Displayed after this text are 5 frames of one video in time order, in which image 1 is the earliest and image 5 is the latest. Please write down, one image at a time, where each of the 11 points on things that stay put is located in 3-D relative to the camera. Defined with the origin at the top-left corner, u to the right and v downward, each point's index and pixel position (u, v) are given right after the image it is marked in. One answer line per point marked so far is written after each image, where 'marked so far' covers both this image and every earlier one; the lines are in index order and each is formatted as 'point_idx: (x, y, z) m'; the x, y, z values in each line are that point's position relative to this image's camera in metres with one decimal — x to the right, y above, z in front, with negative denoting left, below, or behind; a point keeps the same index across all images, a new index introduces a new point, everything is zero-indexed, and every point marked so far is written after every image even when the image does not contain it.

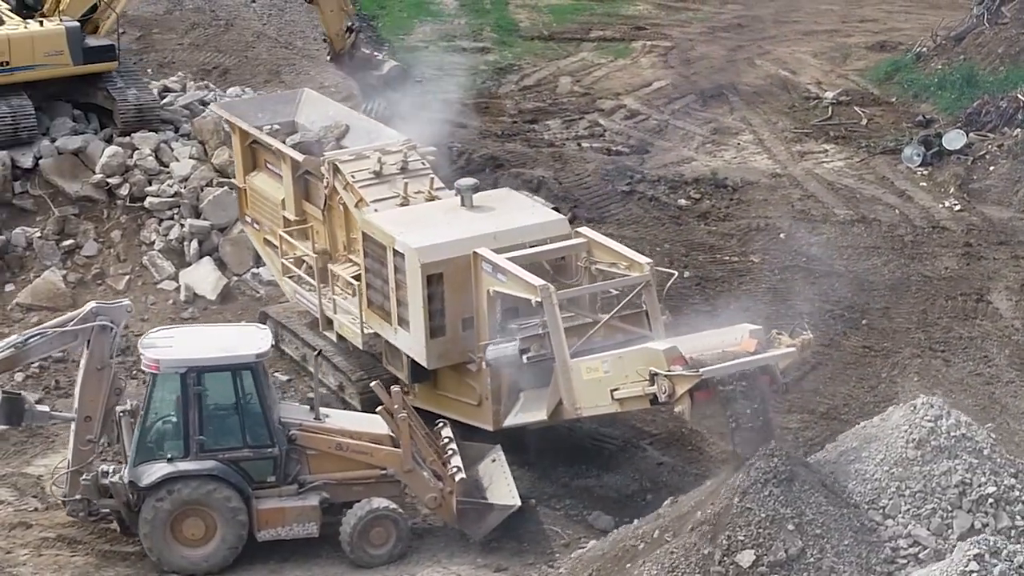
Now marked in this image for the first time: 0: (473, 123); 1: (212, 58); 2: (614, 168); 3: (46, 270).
0: (-0.4, +1.6, +17.7) m
1: (-3.2, +2.4, +19.4) m
2: (+0.9, +1.0, +15.8) m
3: (-3.3, +0.1, +13.0) m
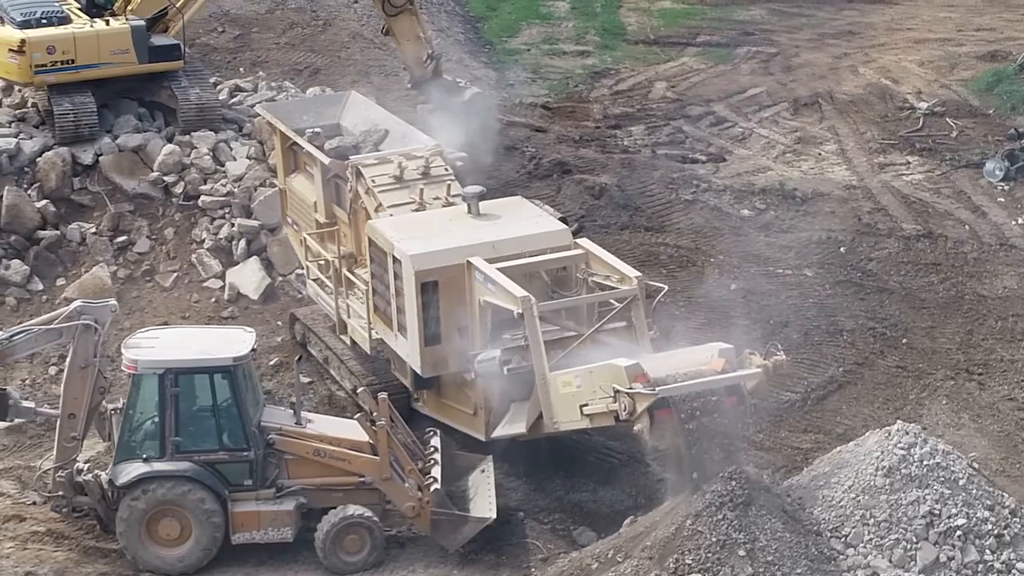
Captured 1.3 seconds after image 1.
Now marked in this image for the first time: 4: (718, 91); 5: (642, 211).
0: (+0.4, +1.5, +17.6) m
1: (-2.2, +2.5, +19.6) m
2: (+1.4, +1.0, +15.6) m
3: (-3.0, +0.2, +13.2) m
4: (+2.2, +2.1, +19.9) m
5: (+1.1, +0.6, +14.8) m
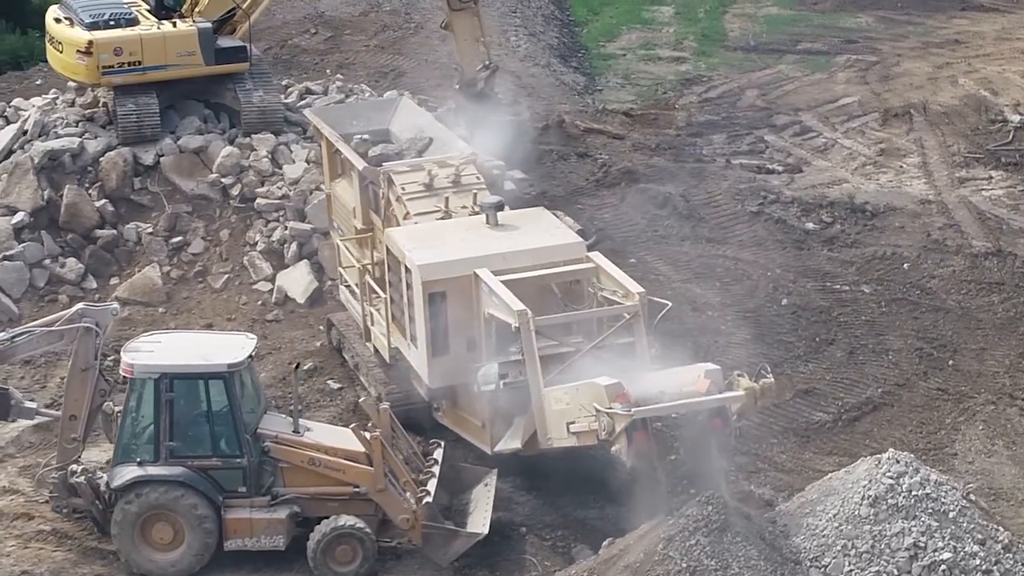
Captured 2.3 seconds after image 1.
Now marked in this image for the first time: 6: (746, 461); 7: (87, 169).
0: (+1.1, +1.5, +17.5) m
1: (-1.3, +2.4, +19.6) m
2: (+2.0, +0.8, +15.4) m
3: (-2.6, +0.2, +13.3) m
4: (+3.2, +2.0, +19.6) m
5: (+1.5, +0.5, +14.6) m
6: (+1.3, -1.0, +10.1) m
7: (-3.2, +0.9, +14.0) m
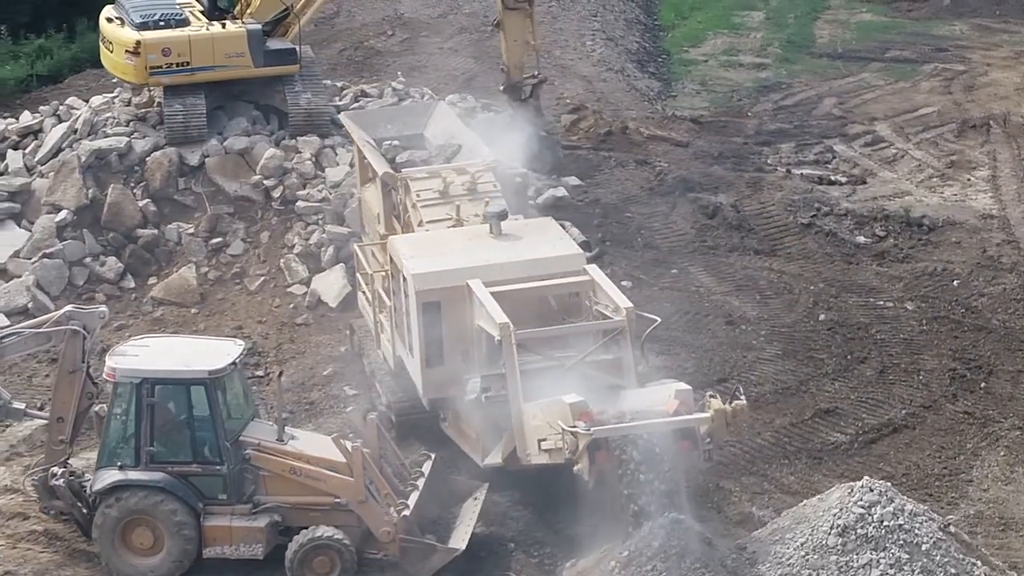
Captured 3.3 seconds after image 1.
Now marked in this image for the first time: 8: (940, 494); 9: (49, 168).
0: (+1.7, +1.4, +17.2) m
1: (-0.5, +2.4, +19.5) m
2: (+2.4, +0.7, +15.0) m
3: (-2.3, +0.2, +13.4) m
4: (+3.9, +1.9, +19.2) m
5: (+1.9, +0.4, +14.4) m
6: (+1.3, -1.0, +9.9) m
7: (-2.9, +0.9, +14.1) m
8: (+2.3, -1.1, +9.7) m
9: (-3.5, +0.9, +14.0) m
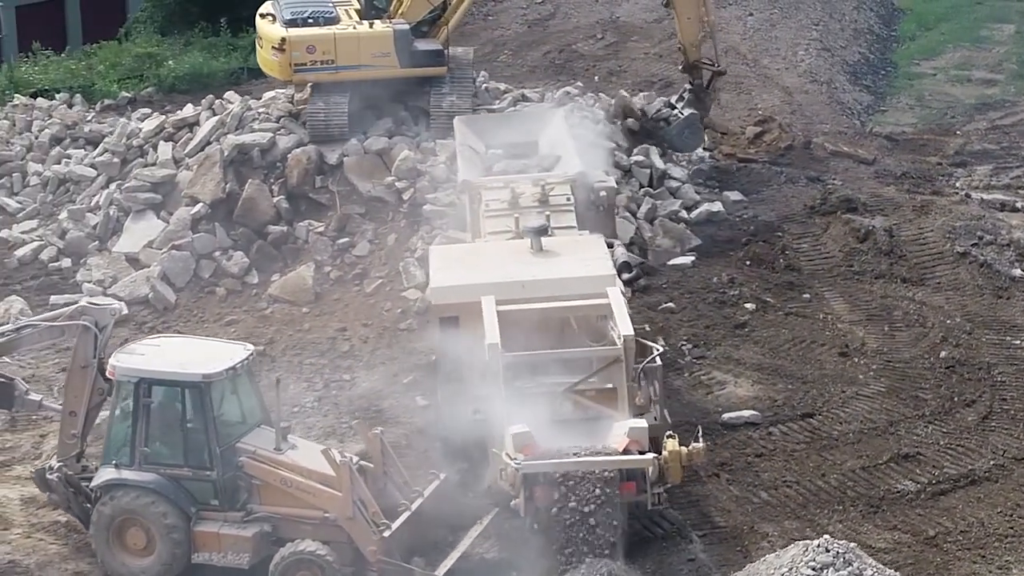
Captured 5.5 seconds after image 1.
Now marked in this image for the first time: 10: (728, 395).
0: (+3.3, +1.1, +16.4) m
1: (+1.6, +2.3, +19.0) m
2: (+3.6, +0.5, +14.1) m
3: (-1.5, +0.2, +13.3) m
4: (+5.9, +1.5, +17.9) m
5: (+2.9, +0.2, +13.5) m
6: (+1.4, -1.2, +9.3) m
7: (-1.8, +0.9, +14.1) m
8: (+2.3, -1.3, +8.9) m
9: (-2.5, +1.0, +14.2) m
10: (+1.3, -0.6, +11.1) m
